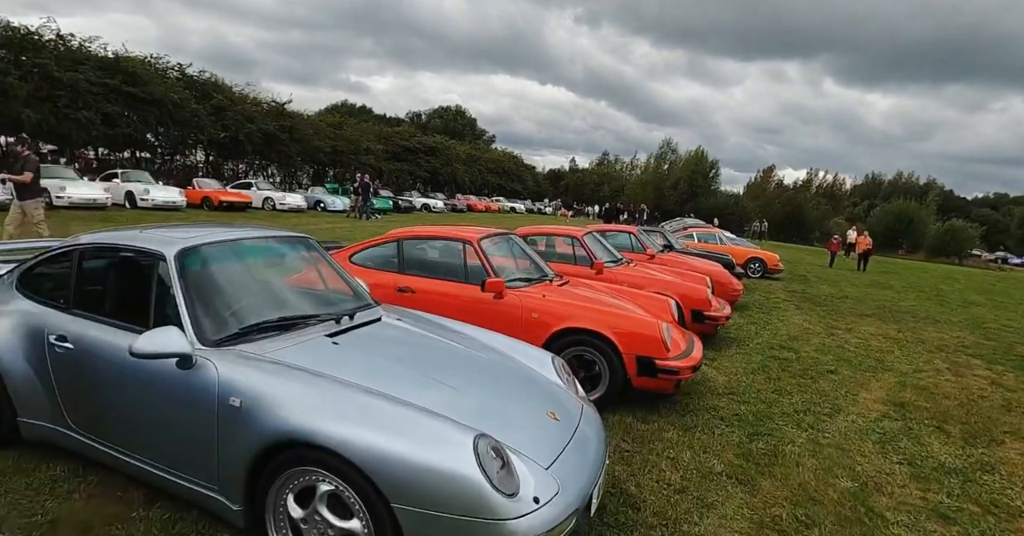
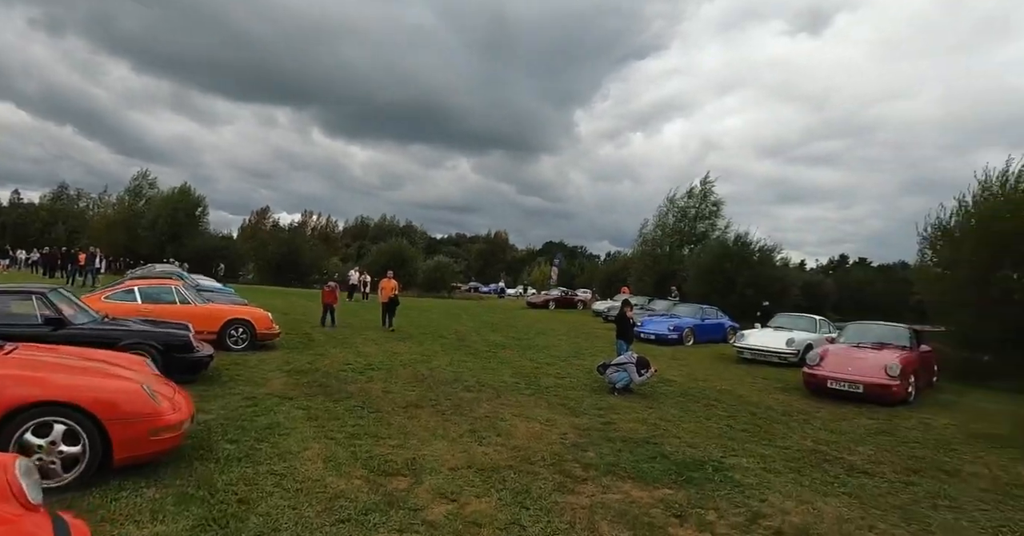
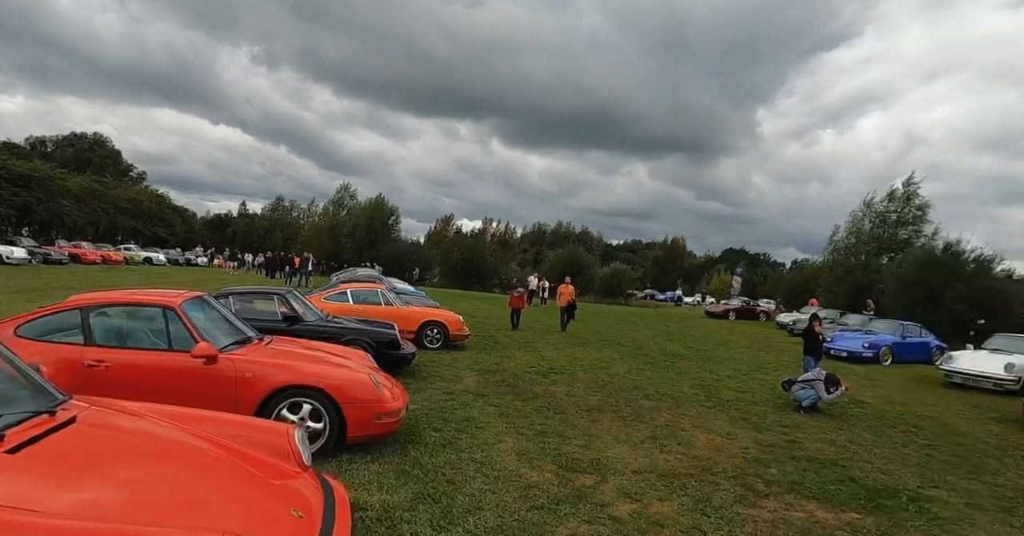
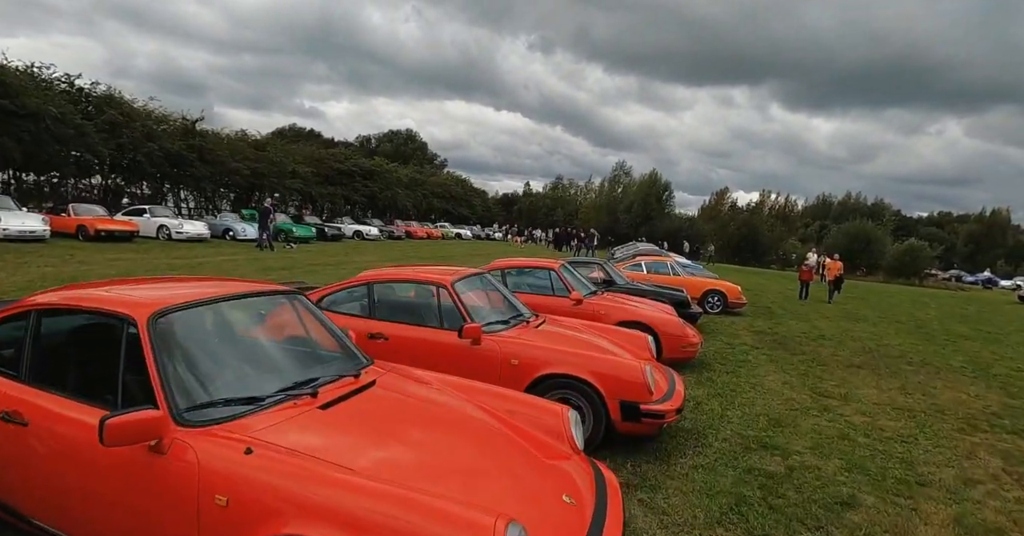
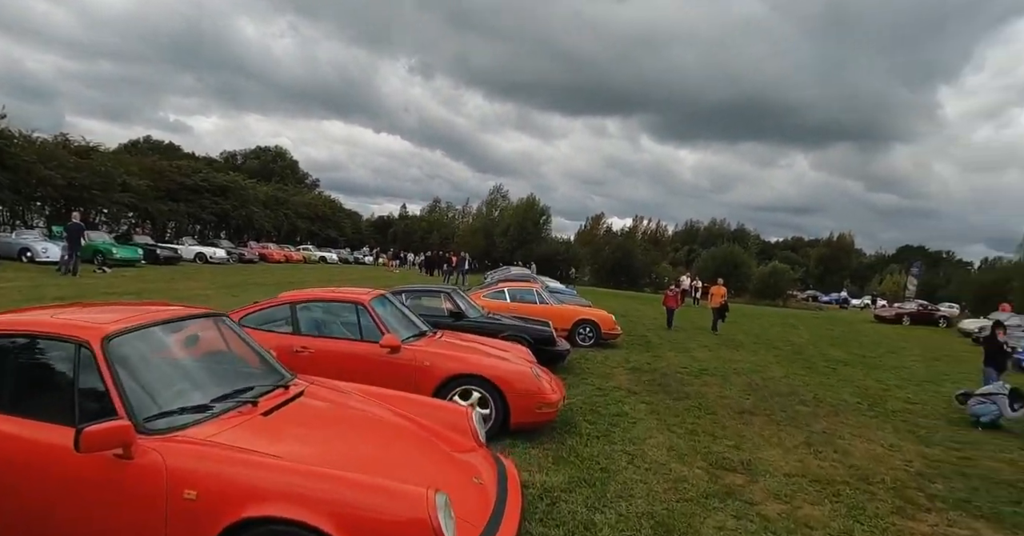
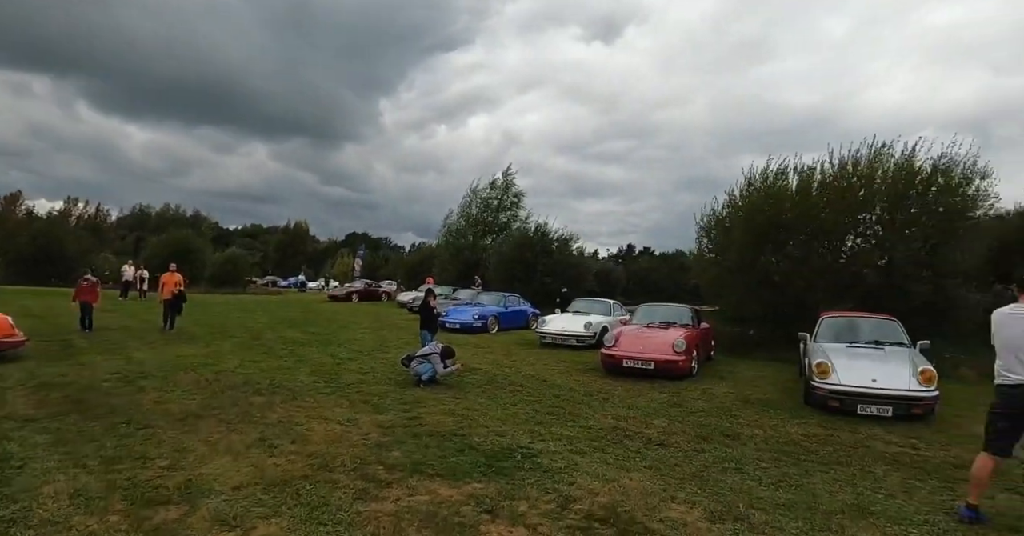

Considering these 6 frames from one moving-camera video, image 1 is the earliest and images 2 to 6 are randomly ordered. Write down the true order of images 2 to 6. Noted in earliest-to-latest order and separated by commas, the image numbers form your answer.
4, 5, 3, 2, 6
